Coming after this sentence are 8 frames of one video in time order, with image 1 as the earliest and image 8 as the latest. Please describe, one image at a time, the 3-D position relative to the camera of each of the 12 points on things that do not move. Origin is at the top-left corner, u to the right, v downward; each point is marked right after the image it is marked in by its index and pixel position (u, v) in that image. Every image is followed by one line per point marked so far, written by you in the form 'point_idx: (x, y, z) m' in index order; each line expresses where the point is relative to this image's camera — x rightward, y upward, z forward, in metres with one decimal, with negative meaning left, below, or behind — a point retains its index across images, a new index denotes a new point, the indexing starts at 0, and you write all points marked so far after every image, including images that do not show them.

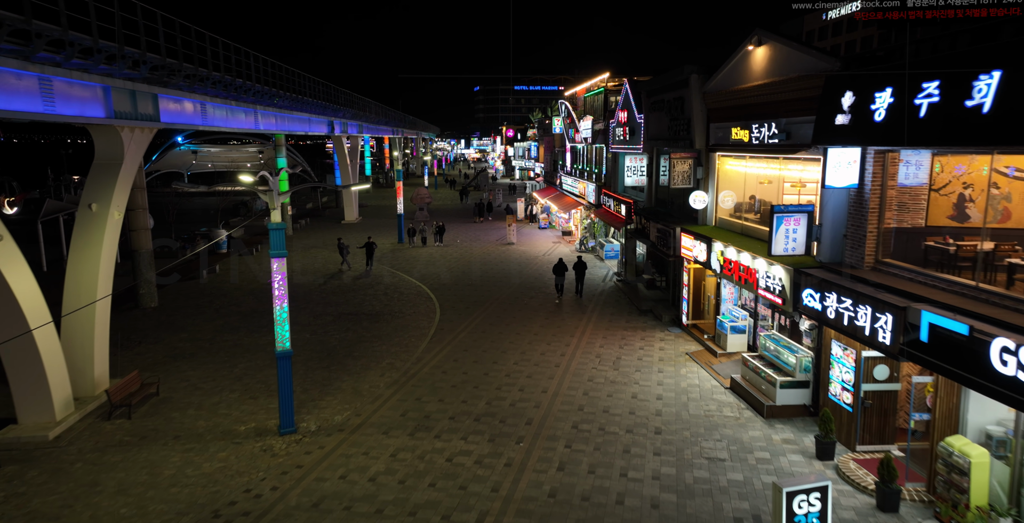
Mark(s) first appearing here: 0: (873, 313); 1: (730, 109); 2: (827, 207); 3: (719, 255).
0: (+5.2, -0.7, +8.9) m
1: (+5.4, +3.8, +15.4) m
2: (+5.8, +1.0, +11.3) m
3: (+4.9, +0.2, +14.5) m
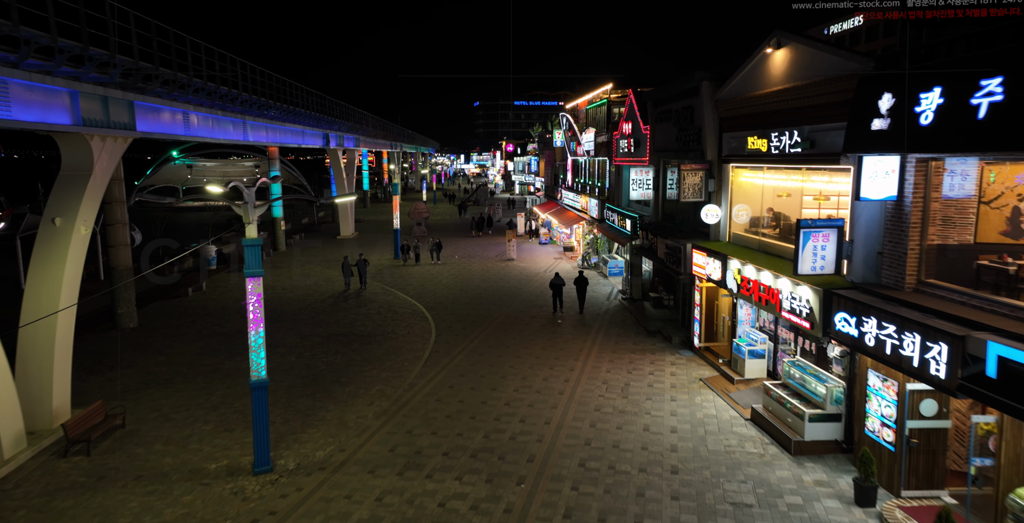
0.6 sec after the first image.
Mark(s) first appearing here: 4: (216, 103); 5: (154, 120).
0: (+5.2, -1.0, +7.8) m
1: (+5.4, +3.4, +14.4) m
2: (+5.8, +0.7, +10.2) m
3: (+4.9, -0.2, +13.4) m
4: (-9.0, +4.8, +18.7) m
5: (-9.0, +3.6, +15.6) m
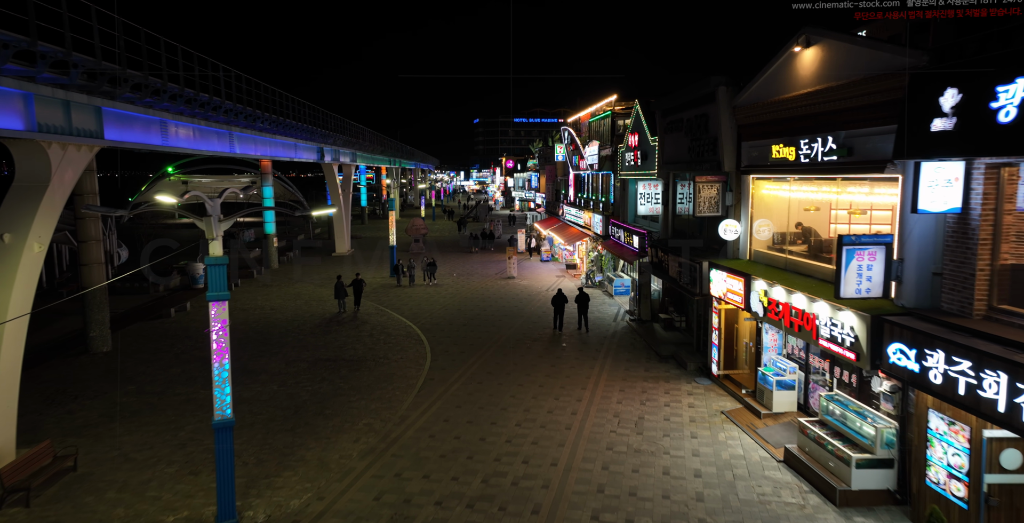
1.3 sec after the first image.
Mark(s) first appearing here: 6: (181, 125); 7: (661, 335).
0: (+5.2, -1.3, +6.5) m
1: (+5.4, +2.9, +13.2) m
2: (+5.8, +0.3, +9.0) m
3: (+4.9, -0.6, +12.1) m
4: (-9.0, +4.3, +17.5) m
5: (-9.0, +3.1, +14.4) m
6: (-9.4, +3.9, +17.5) m
7: (+4.7, -2.3, +19.3) m
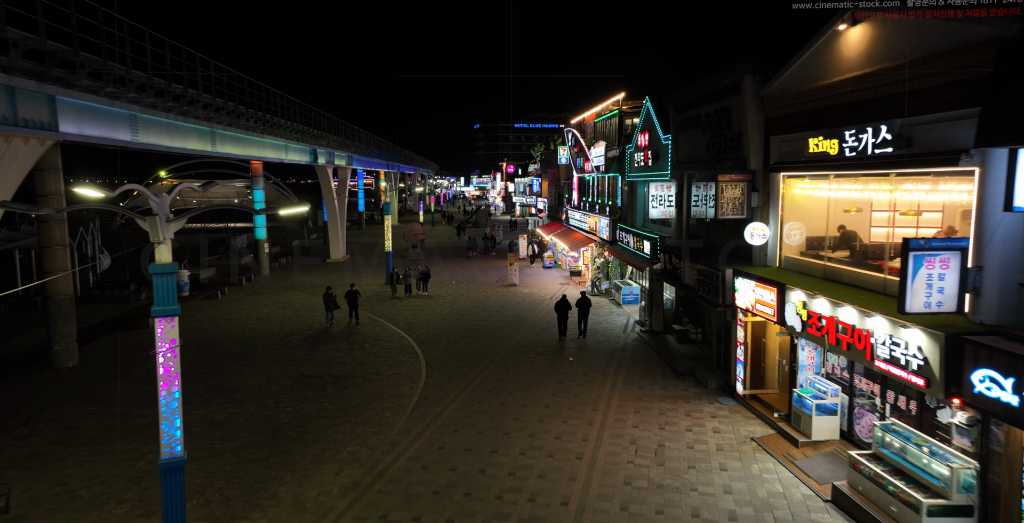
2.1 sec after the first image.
0: (+5.3, -1.3, +5.0) m
1: (+5.5, +2.8, +11.8) m
2: (+5.9, +0.2, +7.5) m
3: (+5.0, -0.8, +10.7) m
4: (-8.9, +4.1, +16.1) m
5: (-8.9, +3.0, +13.0) m
6: (-9.3, +3.7, +16.1) m
7: (+4.8, -2.5, +17.8) m
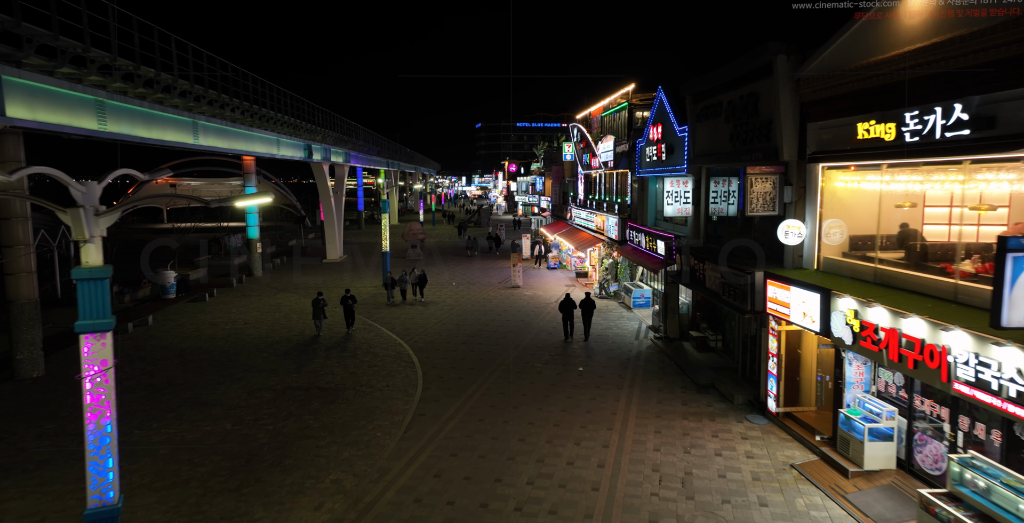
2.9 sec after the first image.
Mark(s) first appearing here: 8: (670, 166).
0: (+5.4, -1.4, +3.6) m
1: (+5.6, +2.8, +10.4) m
2: (+5.9, +0.2, +6.1) m
3: (+5.1, -0.8, +9.2) m
4: (-8.8, +4.1, +14.7) m
5: (-8.8, +3.0, +11.6) m
6: (-9.2, +3.6, +14.7) m
7: (+4.9, -2.5, +16.4) m
8: (+5.0, +3.0, +19.5) m
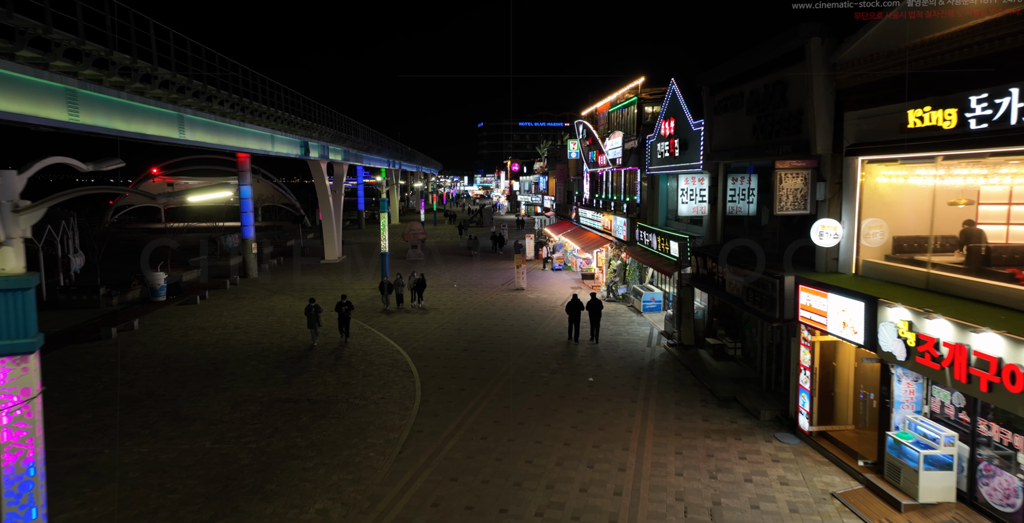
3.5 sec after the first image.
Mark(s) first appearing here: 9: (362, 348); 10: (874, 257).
0: (+5.5, -1.4, +2.5) m
1: (+5.7, +2.7, +9.3) m
2: (+6.0, +0.1, +5.0) m
3: (+5.2, -0.9, +8.1) m
4: (-8.7, +4.0, +13.7) m
5: (-8.7, +2.9, +10.5) m
6: (-9.1, +3.6, +13.7) m
7: (+5.0, -2.6, +15.3) m
8: (+5.1, +3.0, +18.4) m
9: (-4.3, -2.5, +17.7) m
10: (+6.1, +0.1, +10.3) m
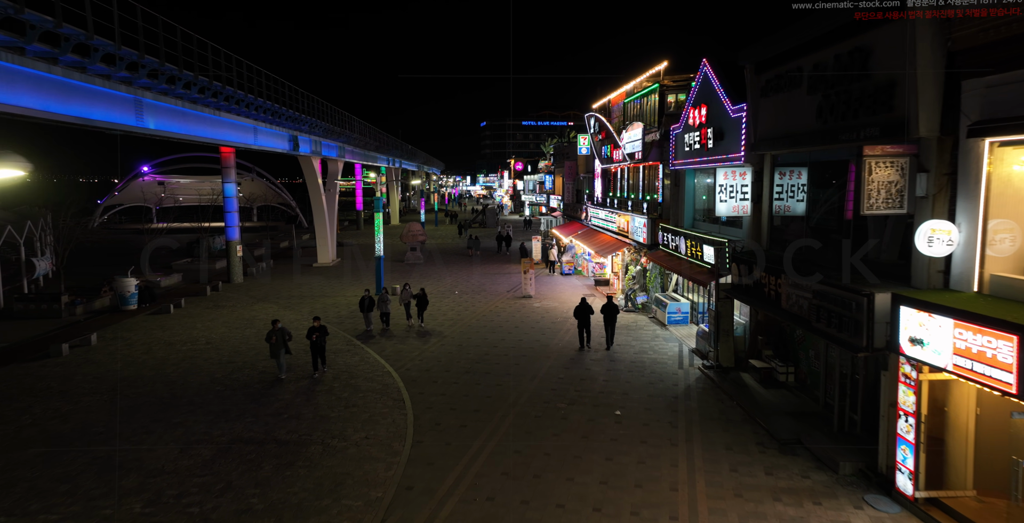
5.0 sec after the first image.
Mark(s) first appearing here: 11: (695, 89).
0: (+5.6, -1.6, 0.0) m
1: (+5.9, +2.5, +6.8) m
2: (+6.2, 0.0, +2.5) m
3: (+5.4, -1.0, +5.7) m
4: (-8.5, +3.8, +11.3) m
5: (-8.5, +2.7, +8.1) m
6: (-8.9, +3.4, +11.2) m
7: (+5.2, -2.8, +12.8) m
8: (+5.4, +2.8, +15.9) m
9: (-4.1, -2.6, +15.3) m
10: (+6.3, -0.1, +7.9) m
11: (+5.3, +4.9, +17.7) m
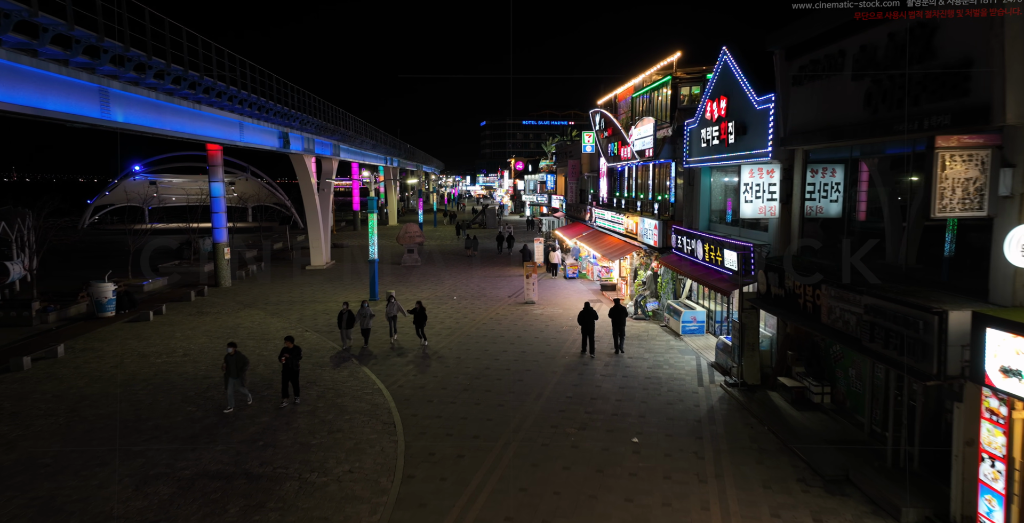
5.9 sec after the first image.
0: (+5.7, -1.8, -1.4) m
1: (+6.0, +2.4, +5.4) m
2: (+6.3, -0.2, +1.1) m
3: (+5.4, -1.2, +4.3) m
4: (-8.4, +3.7, +9.8) m
5: (-8.4, +2.6, +6.7) m
6: (-8.8, +3.3, +9.8) m
7: (+5.3, -2.9, +11.4) m
8: (+5.4, +2.6, +14.5) m
9: (-4.0, -2.8, +13.9) m
10: (+6.4, -0.2, +6.5) m
11: (+5.4, +4.8, +16.3) m
